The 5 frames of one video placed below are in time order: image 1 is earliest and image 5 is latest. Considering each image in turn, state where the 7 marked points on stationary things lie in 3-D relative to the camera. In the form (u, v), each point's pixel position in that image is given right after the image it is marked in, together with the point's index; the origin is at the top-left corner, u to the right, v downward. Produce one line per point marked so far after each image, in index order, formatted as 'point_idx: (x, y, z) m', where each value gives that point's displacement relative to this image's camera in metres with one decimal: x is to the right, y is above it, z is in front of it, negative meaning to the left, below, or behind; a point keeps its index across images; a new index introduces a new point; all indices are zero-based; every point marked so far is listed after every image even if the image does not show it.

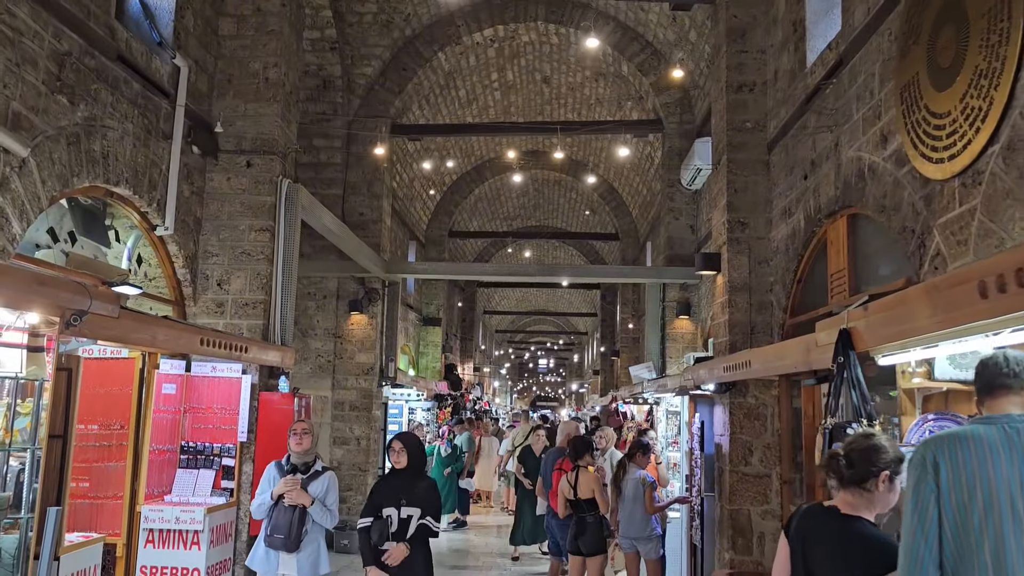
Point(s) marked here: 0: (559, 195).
0: (+1.0, +2.1, +18.9) m
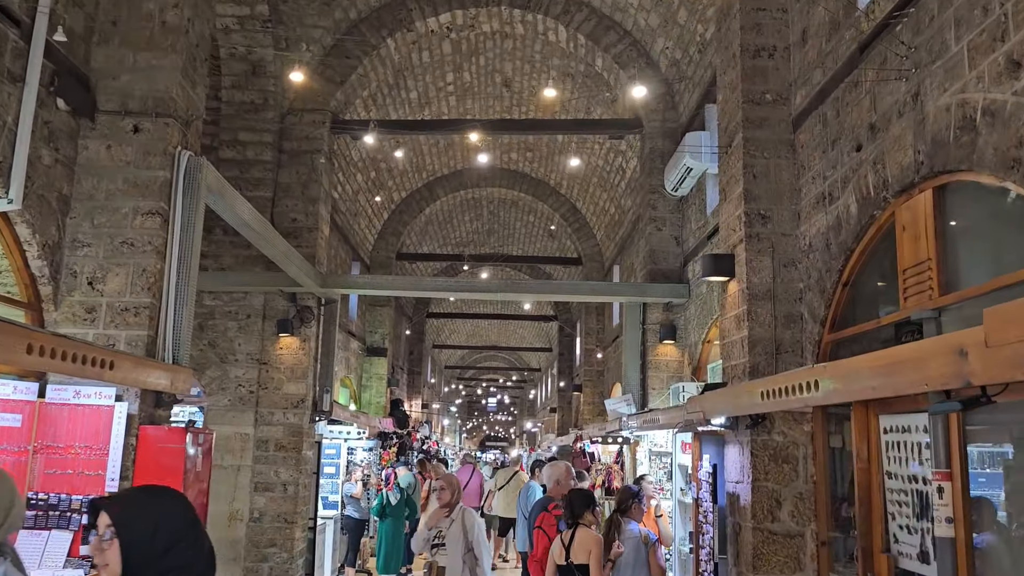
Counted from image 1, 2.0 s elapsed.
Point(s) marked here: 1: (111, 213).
0: (+0.1, +1.5, +17.6) m
1: (-2.3, +0.4, +4.8) m
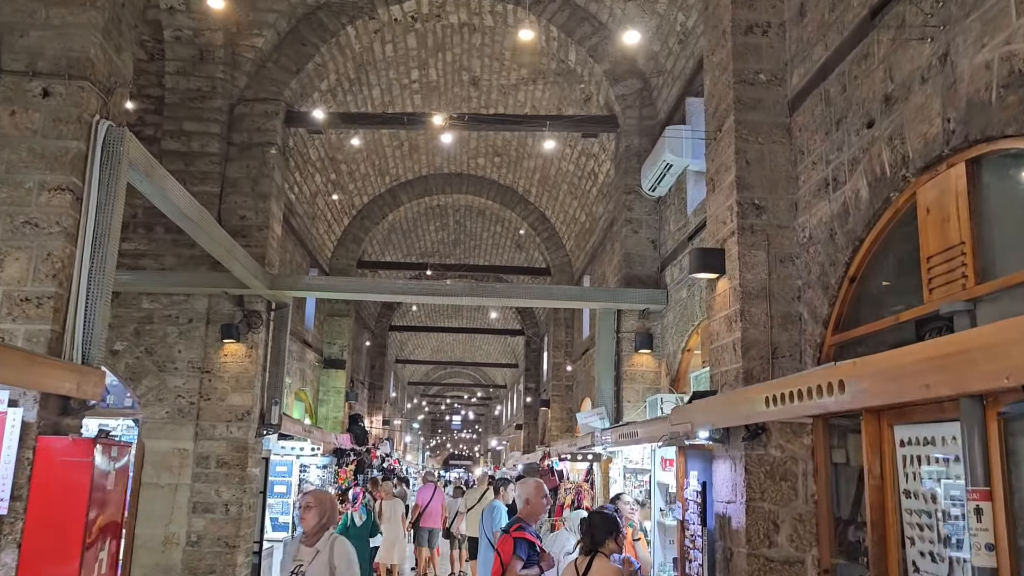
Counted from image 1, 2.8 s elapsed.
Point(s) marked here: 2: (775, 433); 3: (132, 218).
0: (-0.6, +1.2, +17.0) m
1: (-2.4, +0.5, +4.2) m
2: (+1.4, -0.8, +4.5) m
3: (-3.7, +0.7, +8.2) m
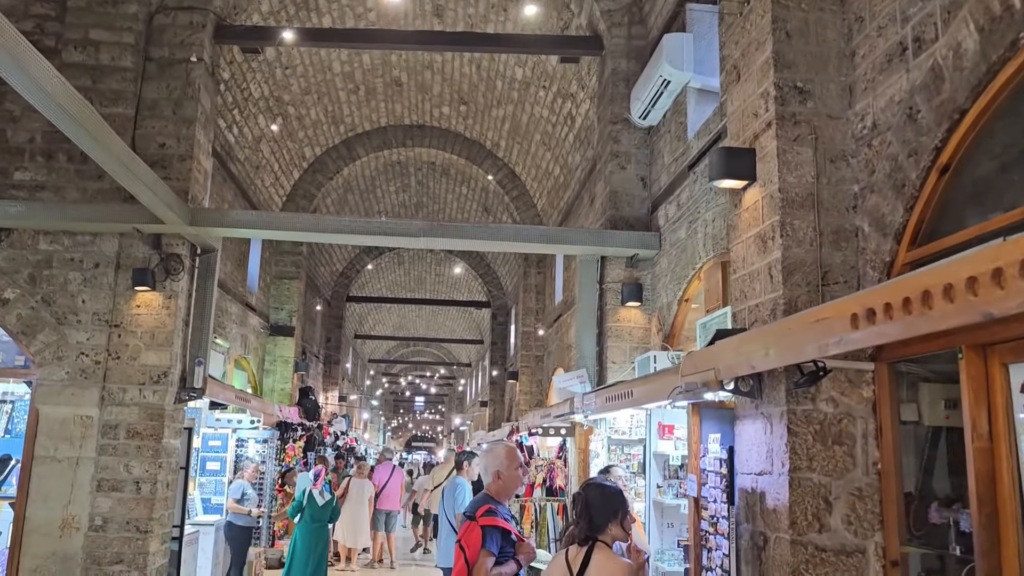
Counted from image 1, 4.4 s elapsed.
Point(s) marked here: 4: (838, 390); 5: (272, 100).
0: (-1.2, +1.9, +15.8) m
1: (-2.5, +0.9, +2.9) m
2: (+1.2, -0.4, +3.4) m
3: (-3.9, +1.2, +6.9) m
4: (+1.3, -0.4, +3.4) m
5: (-3.0, +2.3, +10.6) m
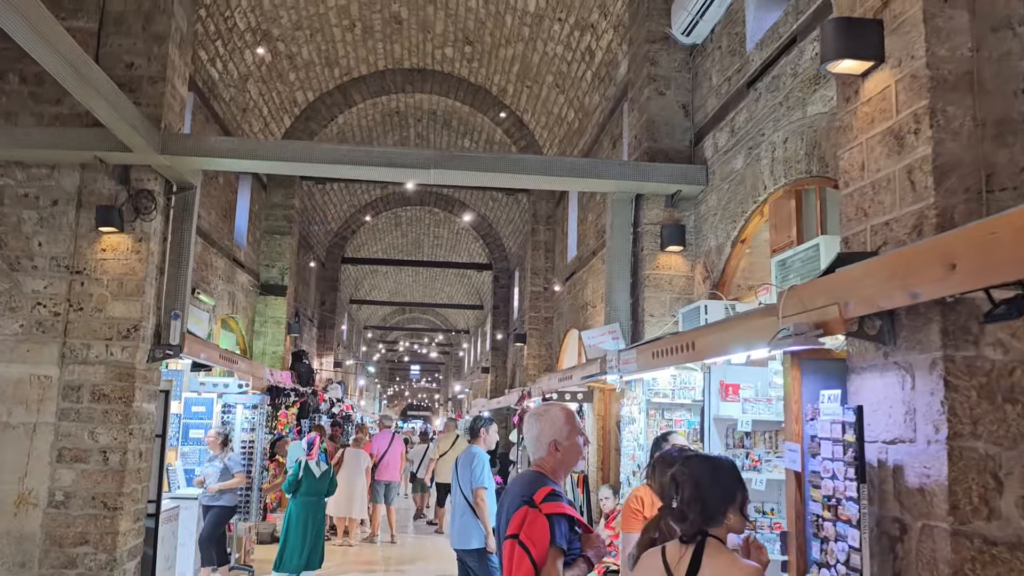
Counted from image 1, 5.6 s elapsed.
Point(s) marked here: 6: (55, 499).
0: (-1.1, +2.6, +14.9) m
1: (-2.4, +1.2, +2.0) m
2: (+1.4, -0.1, +2.5) m
3: (-3.8, +1.6, +6.0) m
4: (+1.5, -0.1, +2.5) m
5: (-2.8, +2.9, +9.7) m
6: (-2.9, -1.4, +5.5) m
